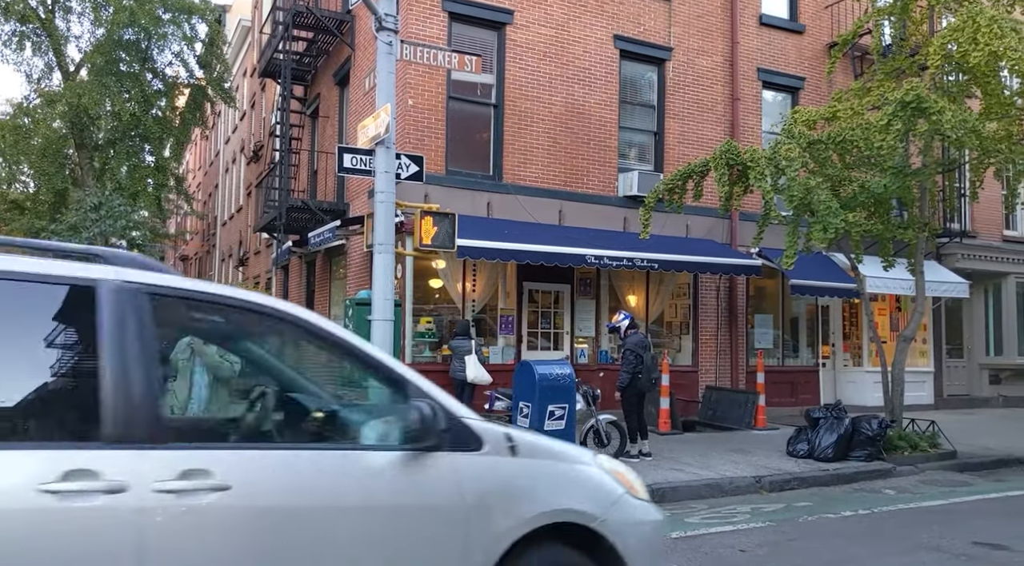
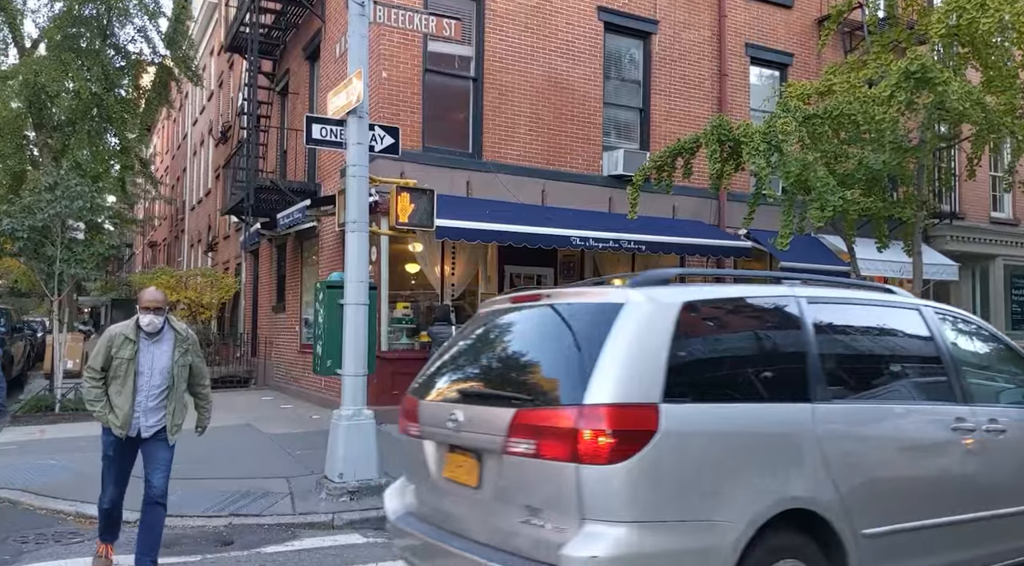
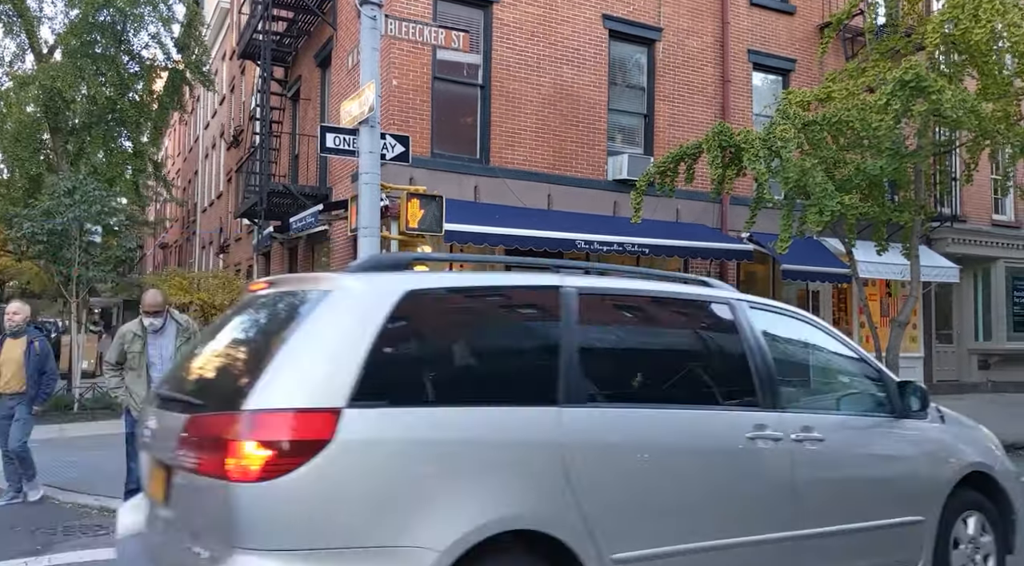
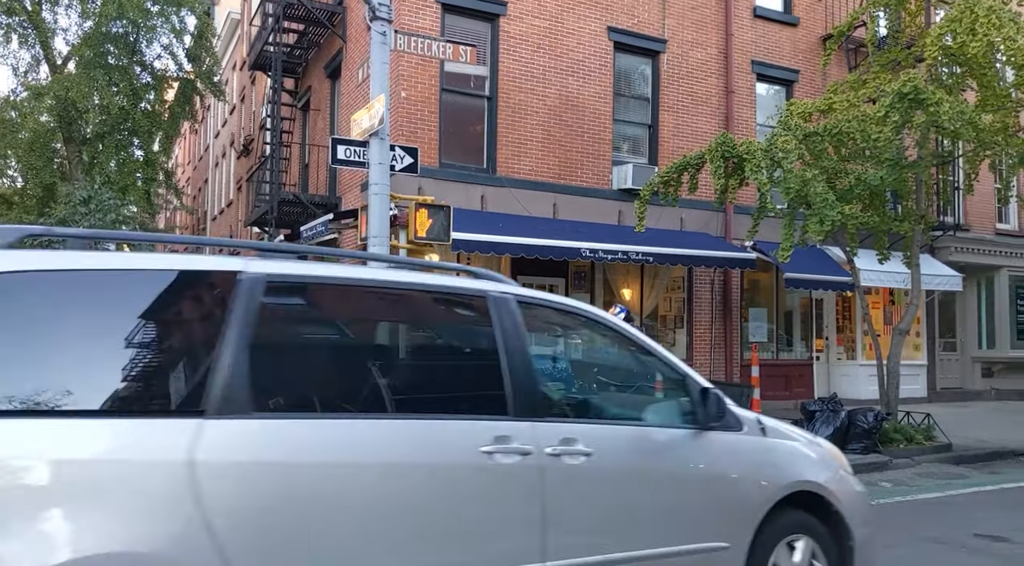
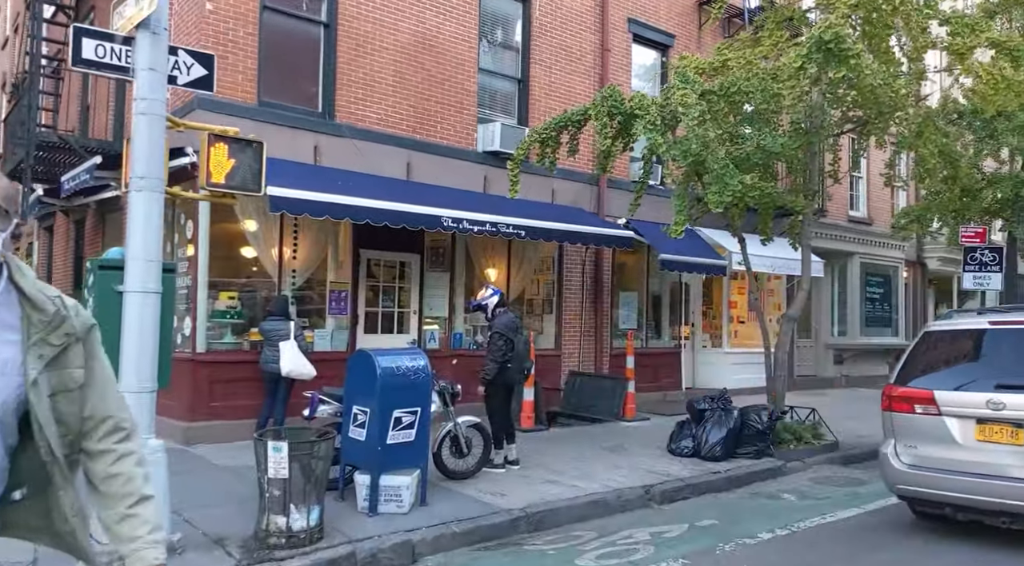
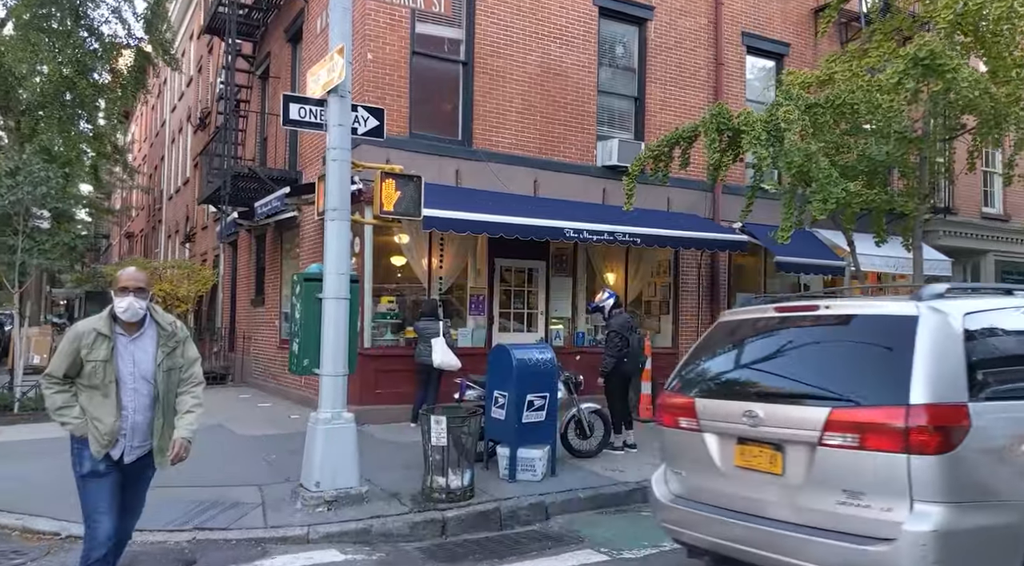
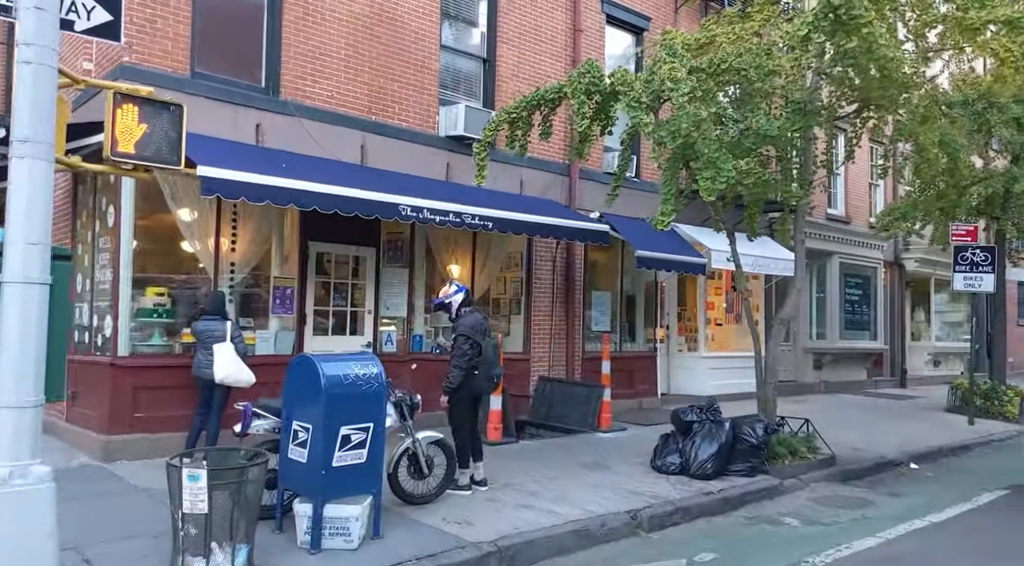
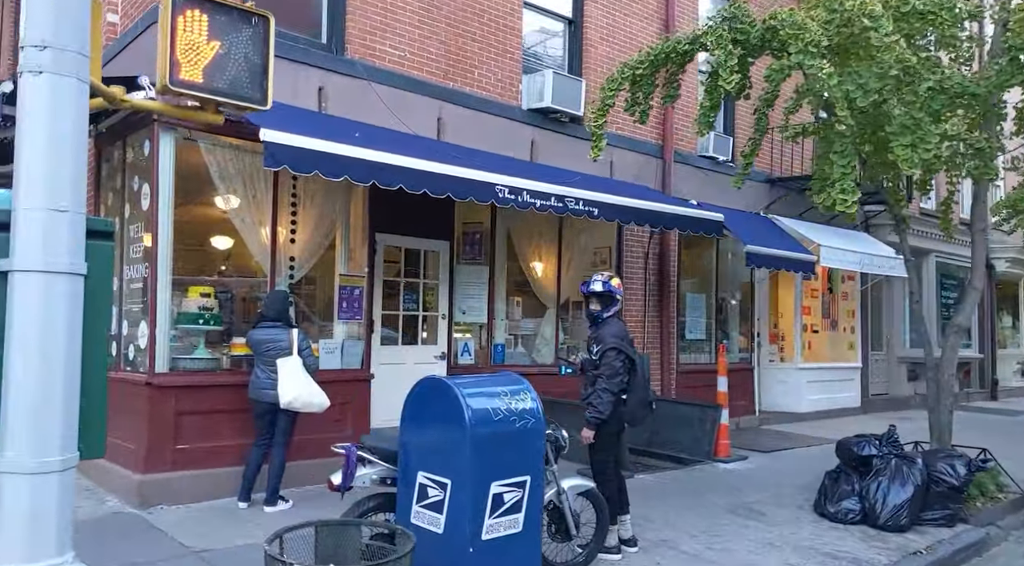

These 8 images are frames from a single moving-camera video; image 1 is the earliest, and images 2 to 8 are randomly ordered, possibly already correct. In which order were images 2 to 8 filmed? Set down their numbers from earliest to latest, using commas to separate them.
4, 3, 2, 6, 5, 7, 8
